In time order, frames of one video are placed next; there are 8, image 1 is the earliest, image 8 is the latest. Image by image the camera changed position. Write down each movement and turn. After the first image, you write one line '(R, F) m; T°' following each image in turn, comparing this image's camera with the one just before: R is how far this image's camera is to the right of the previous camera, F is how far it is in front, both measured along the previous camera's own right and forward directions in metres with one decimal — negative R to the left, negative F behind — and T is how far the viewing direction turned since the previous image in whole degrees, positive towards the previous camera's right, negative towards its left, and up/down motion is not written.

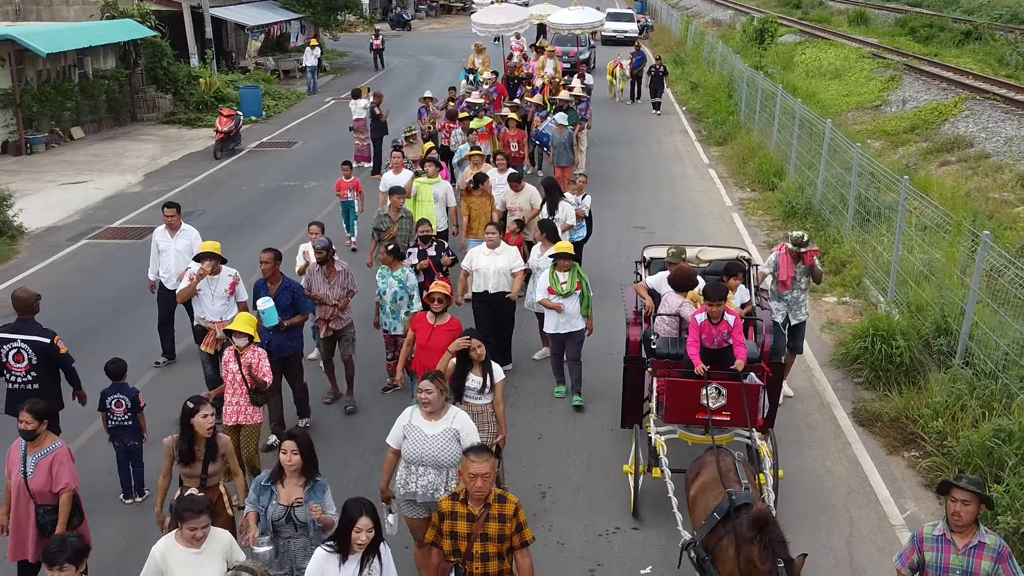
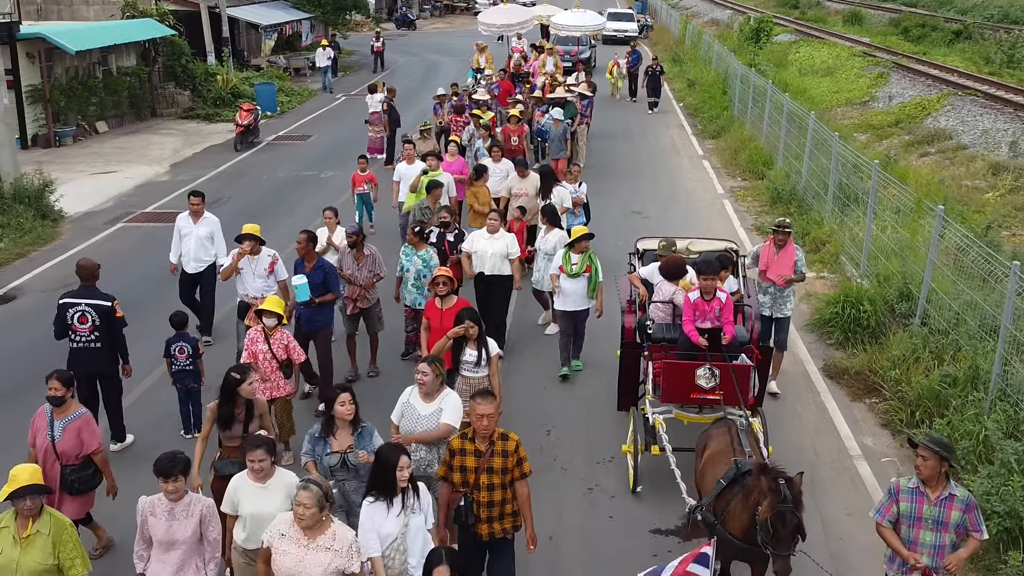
(0.0, -1.1) m; 0°
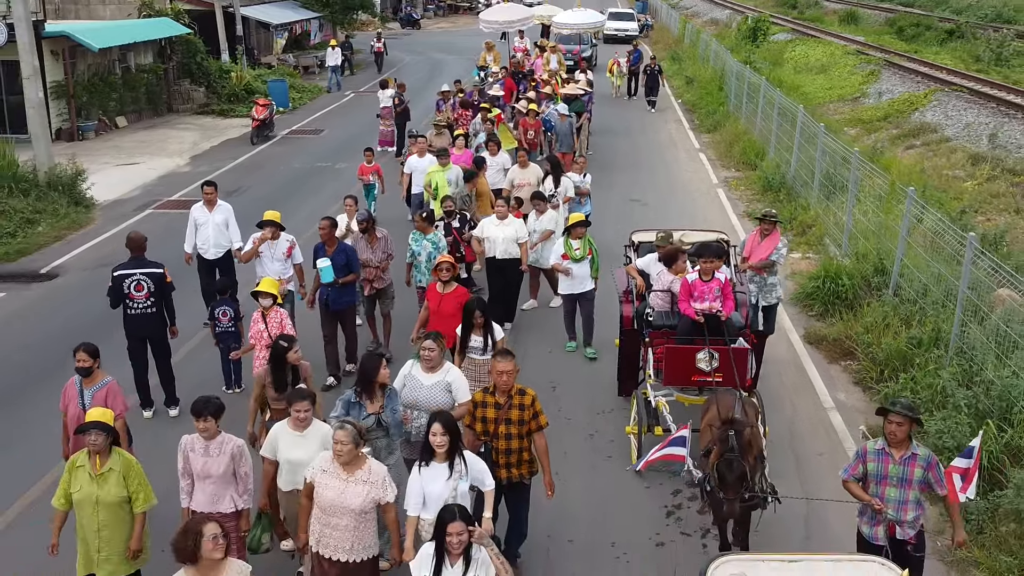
(0.0, -0.9) m; 0°
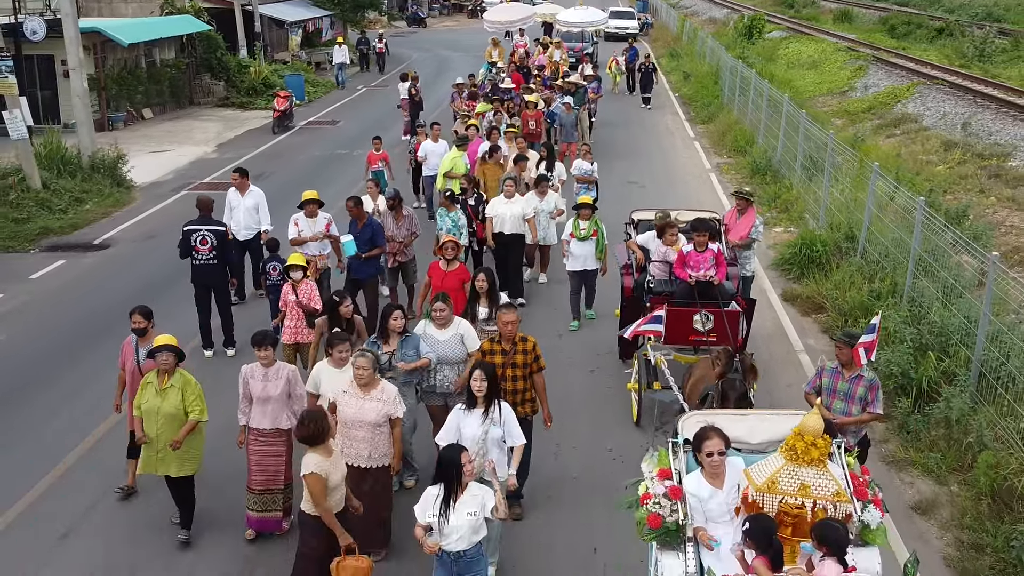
(-0.1, -1.4) m; 0°
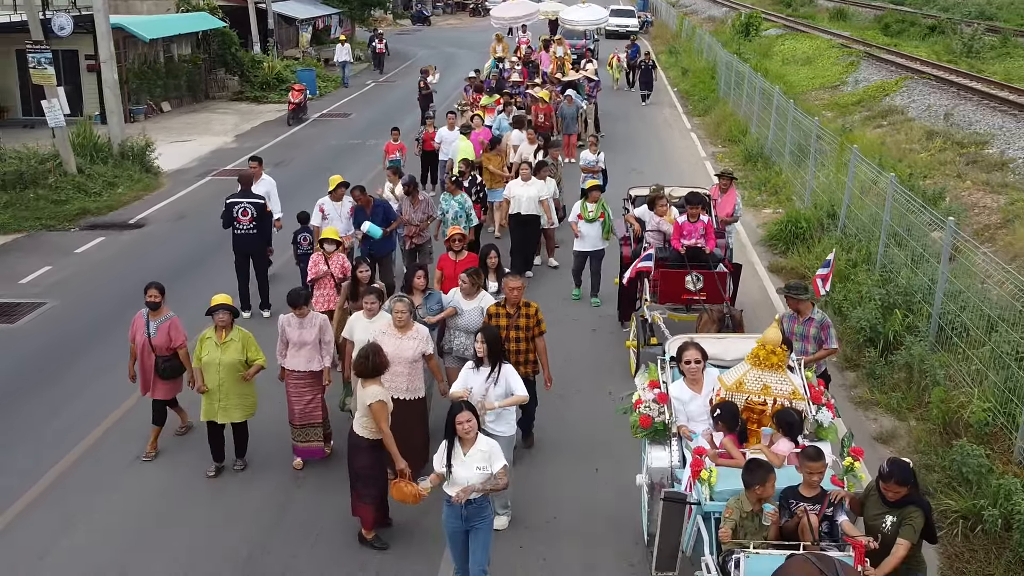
(-0.1, -1.0) m; 0°
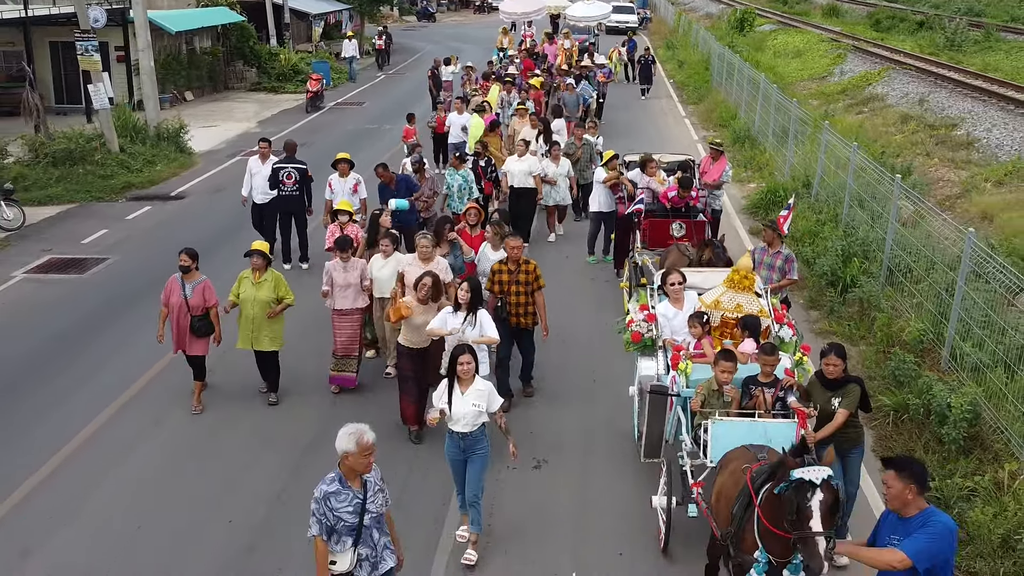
(-0.1, -1.5) m; 0°
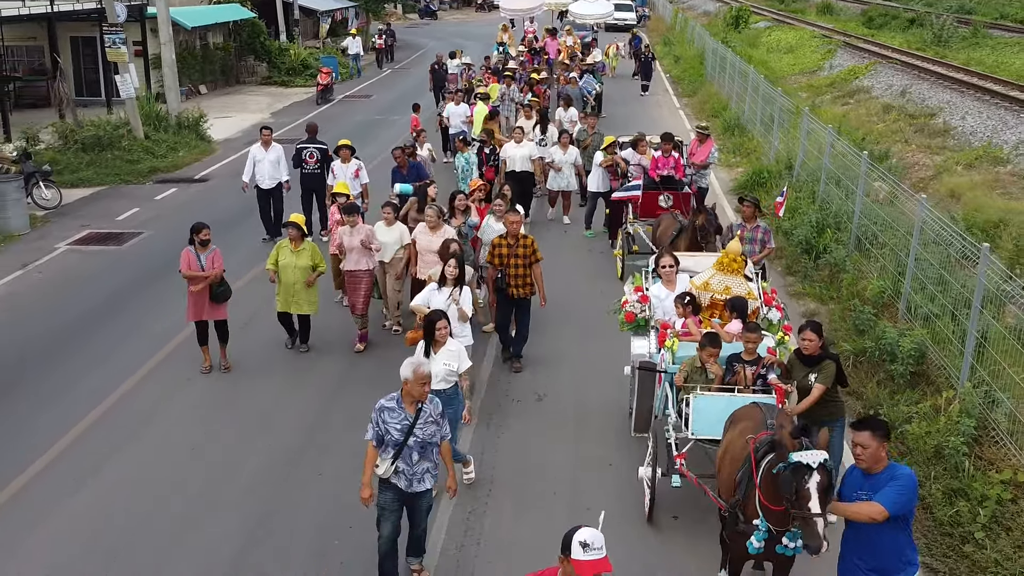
(0.0, -1.1) m; 0°
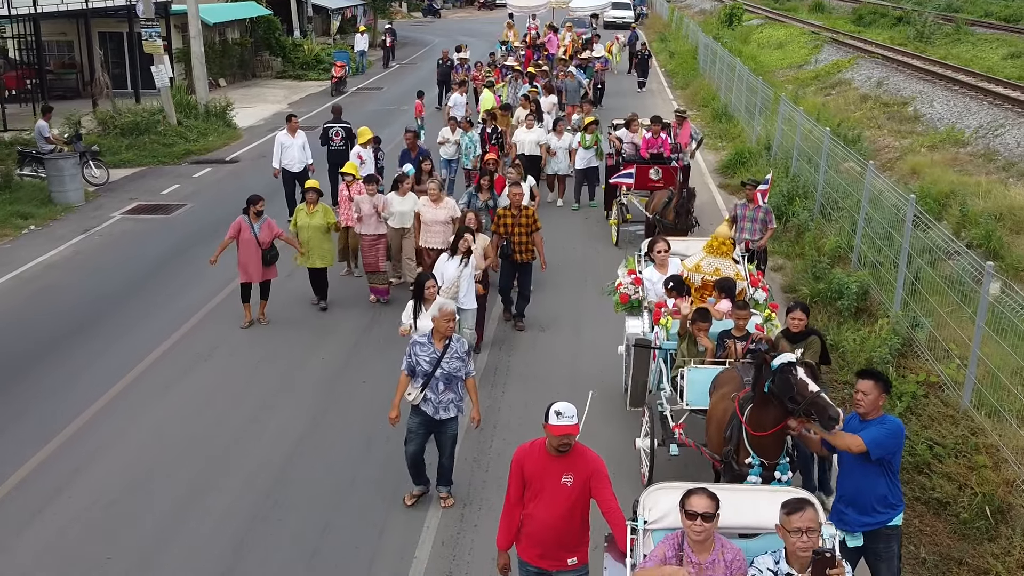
(-0.1, -1.7) m; 0°
